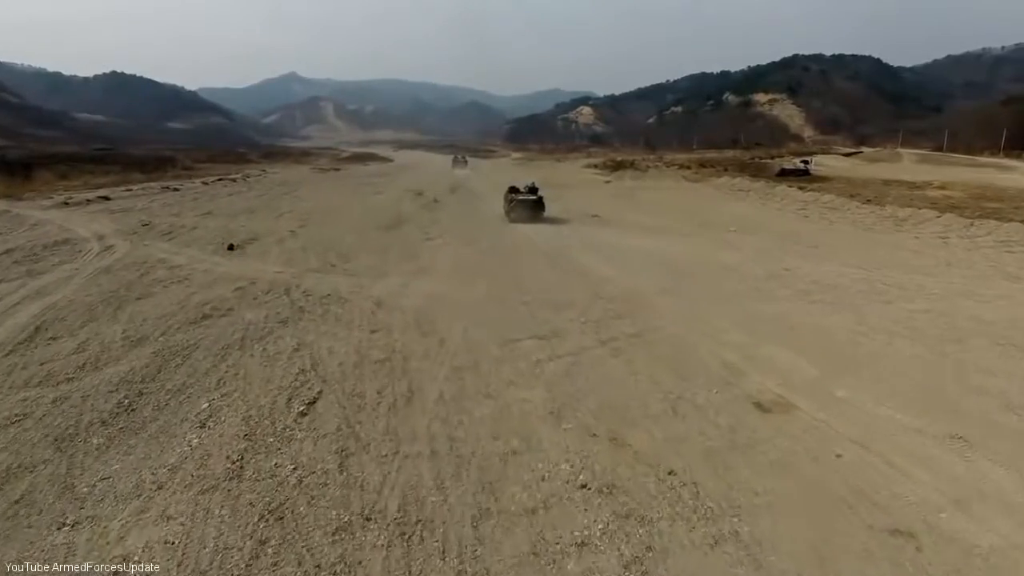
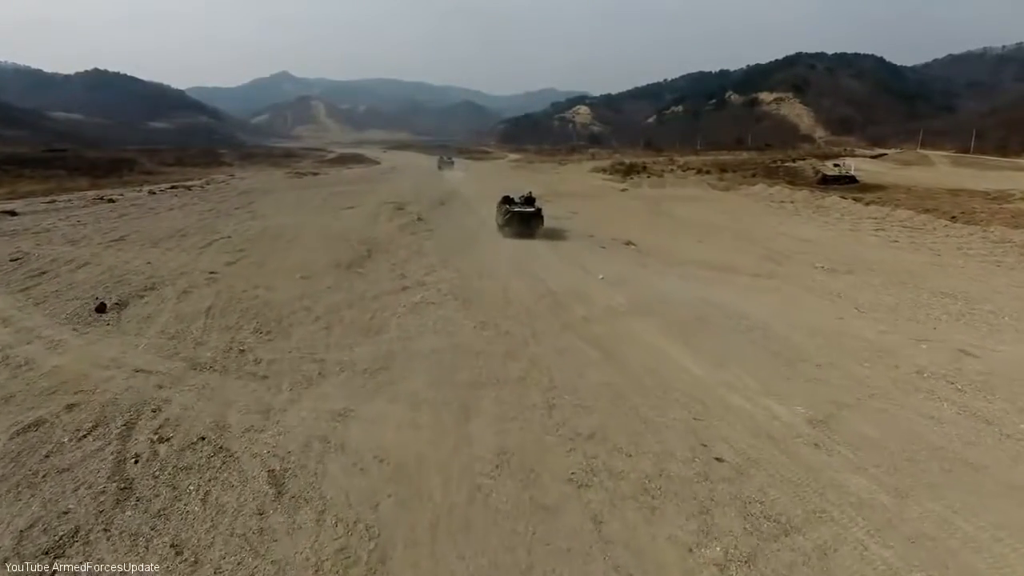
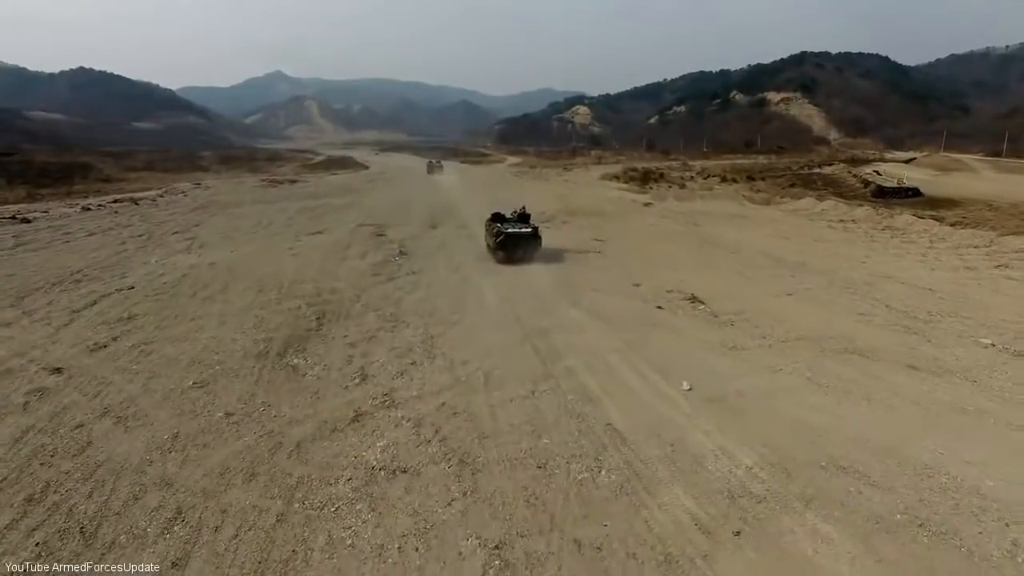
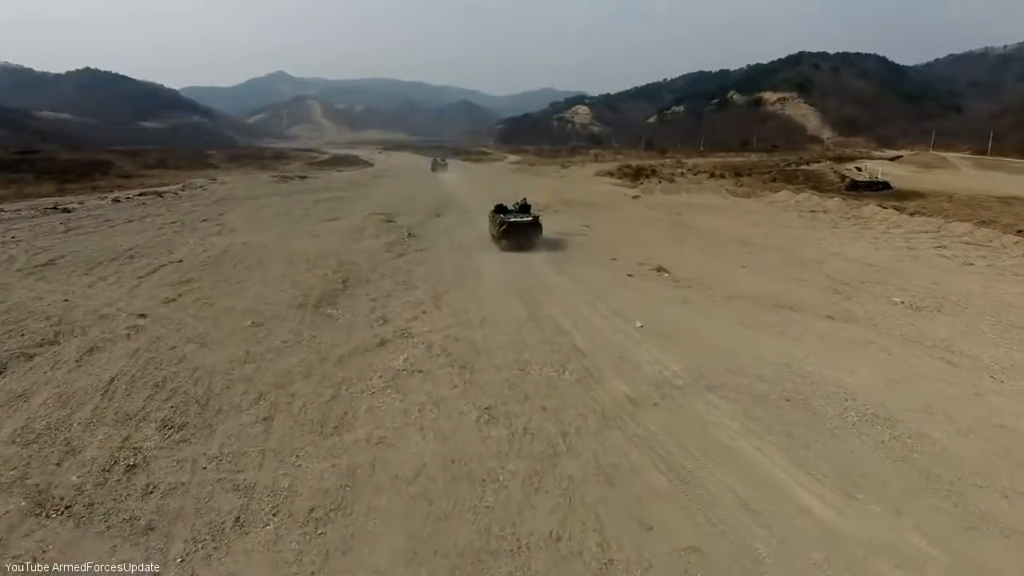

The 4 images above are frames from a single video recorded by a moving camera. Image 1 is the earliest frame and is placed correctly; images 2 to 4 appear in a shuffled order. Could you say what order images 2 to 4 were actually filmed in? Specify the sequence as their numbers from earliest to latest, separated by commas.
2, 4, 3
